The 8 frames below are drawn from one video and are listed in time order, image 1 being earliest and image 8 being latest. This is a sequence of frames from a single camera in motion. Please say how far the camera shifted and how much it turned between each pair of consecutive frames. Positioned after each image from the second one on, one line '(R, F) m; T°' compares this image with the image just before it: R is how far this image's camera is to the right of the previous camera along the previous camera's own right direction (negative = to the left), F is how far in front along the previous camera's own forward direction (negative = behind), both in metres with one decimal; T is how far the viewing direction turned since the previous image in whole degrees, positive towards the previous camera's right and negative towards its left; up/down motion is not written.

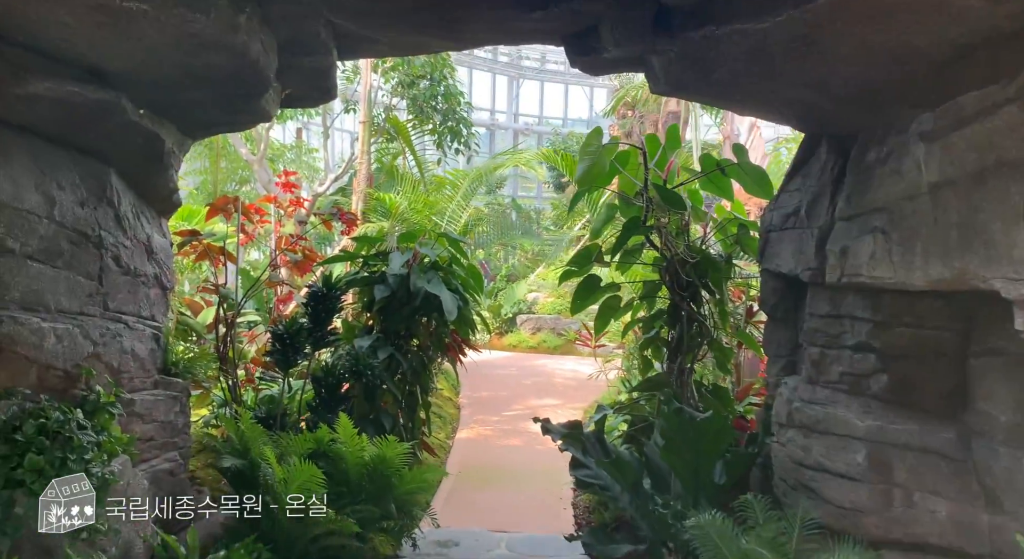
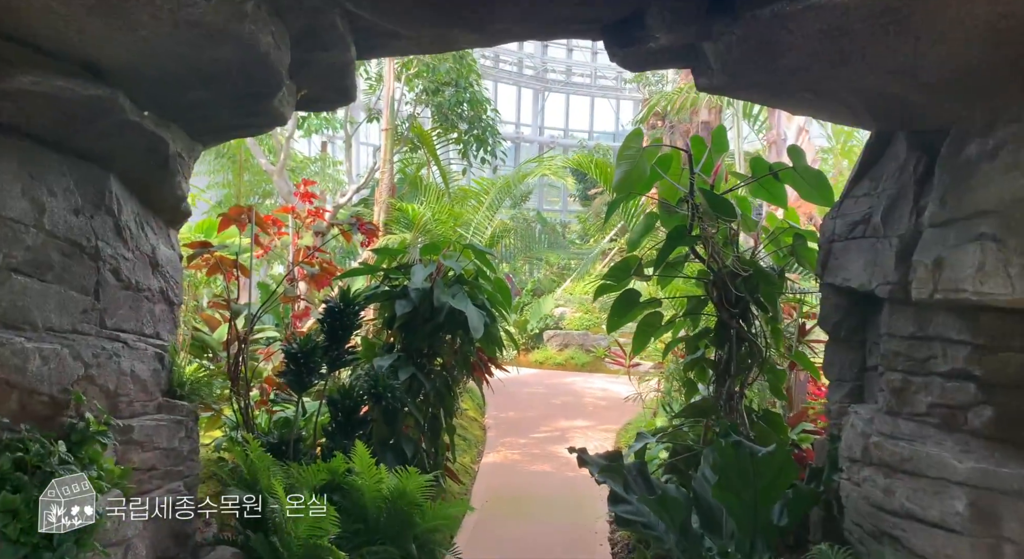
(0.0, +0.2) m; -2°
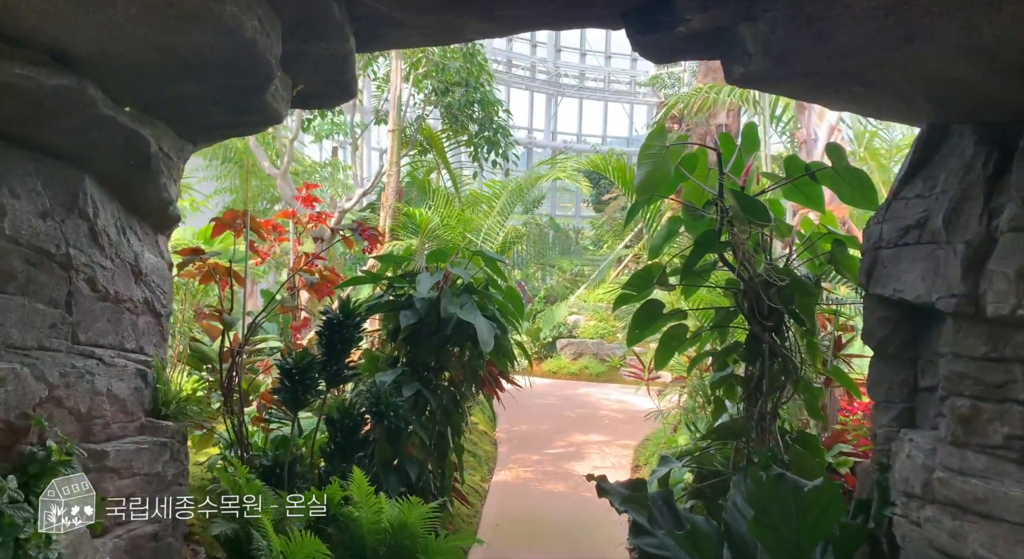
(0.0, +0.2) m; -1°
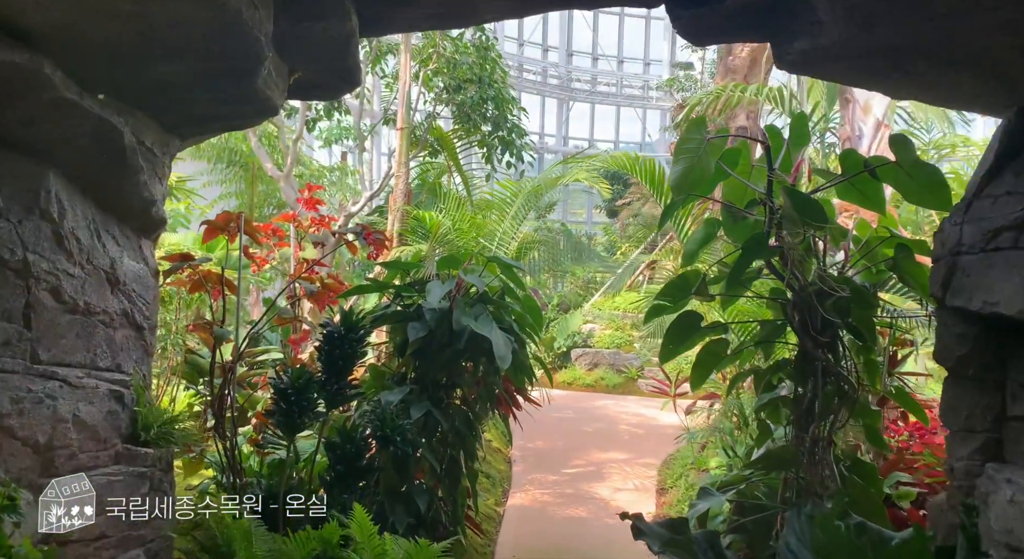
(0.0, +0.3) m; -1°
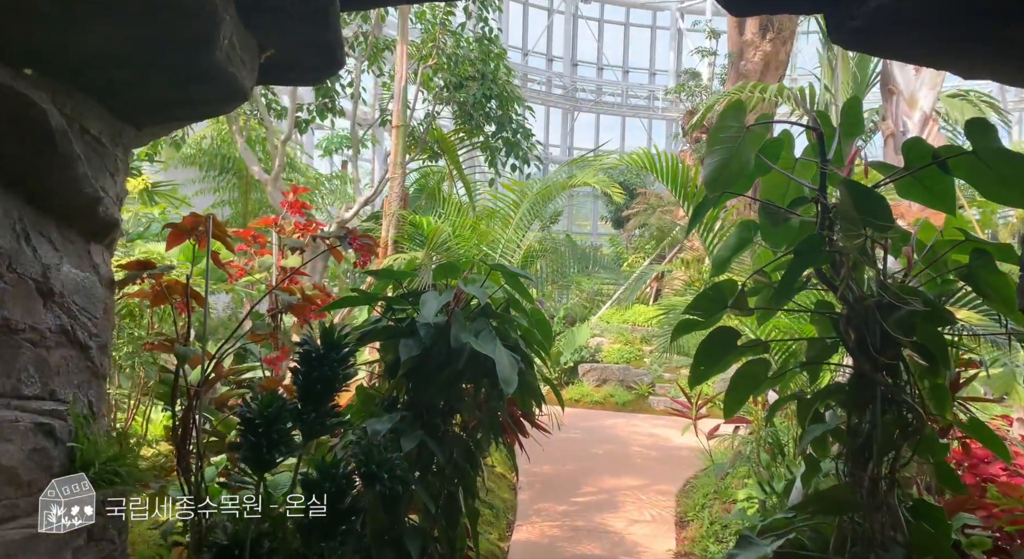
(0.0, +0.3) m; 0°
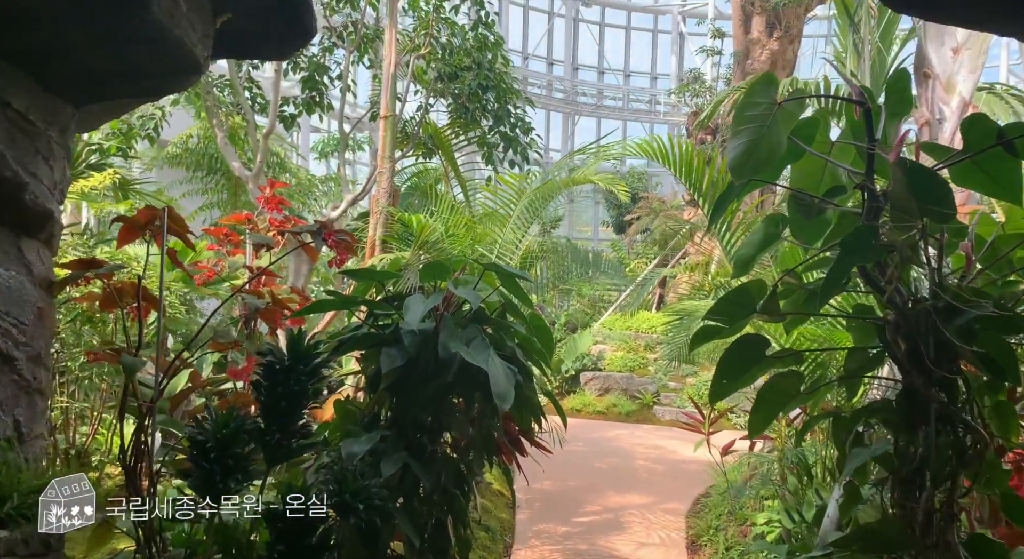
(0.0, +0.3) m; 0°
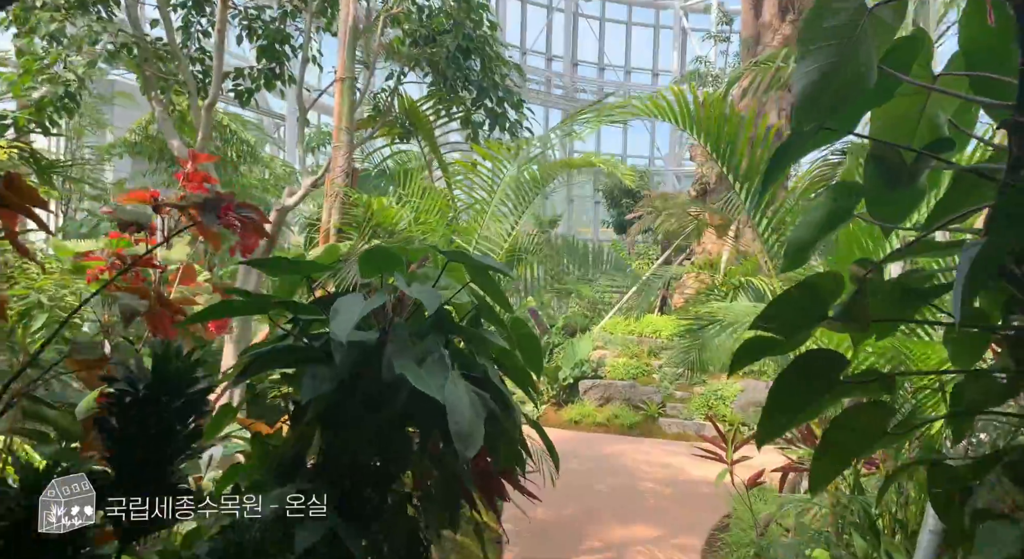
(+0.1, +0.6) m; 0°
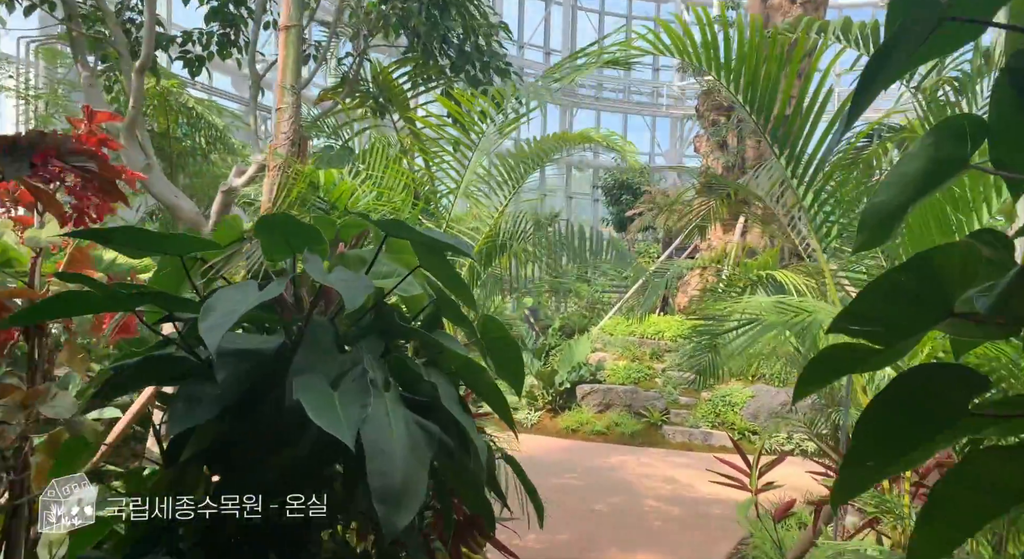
(+0.1, +0.5) m; 0°
